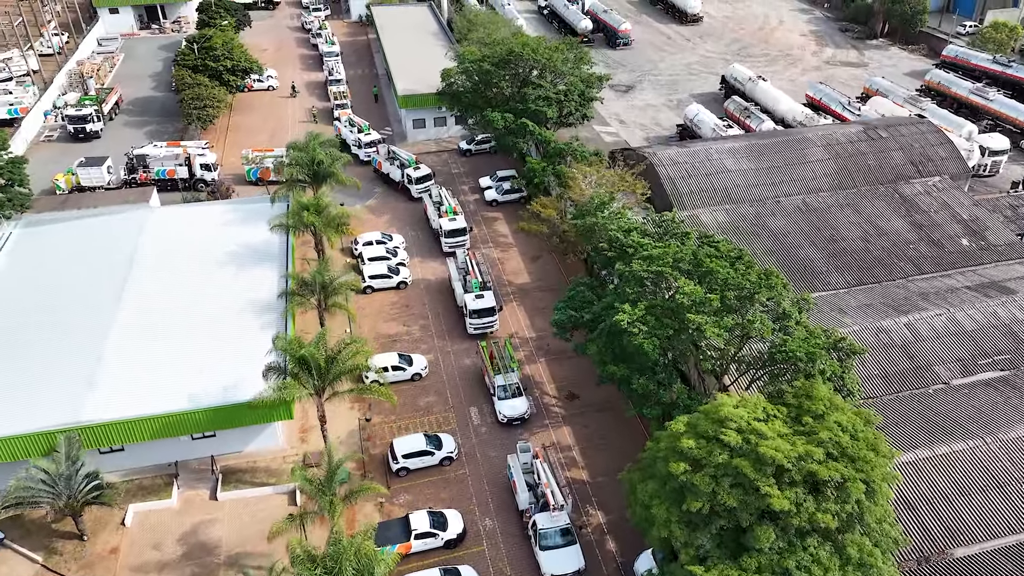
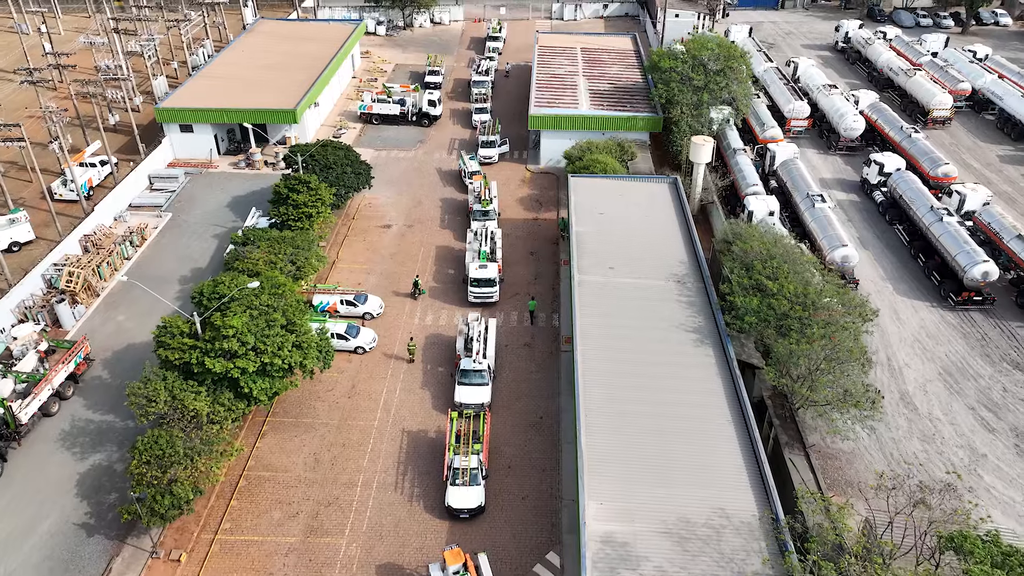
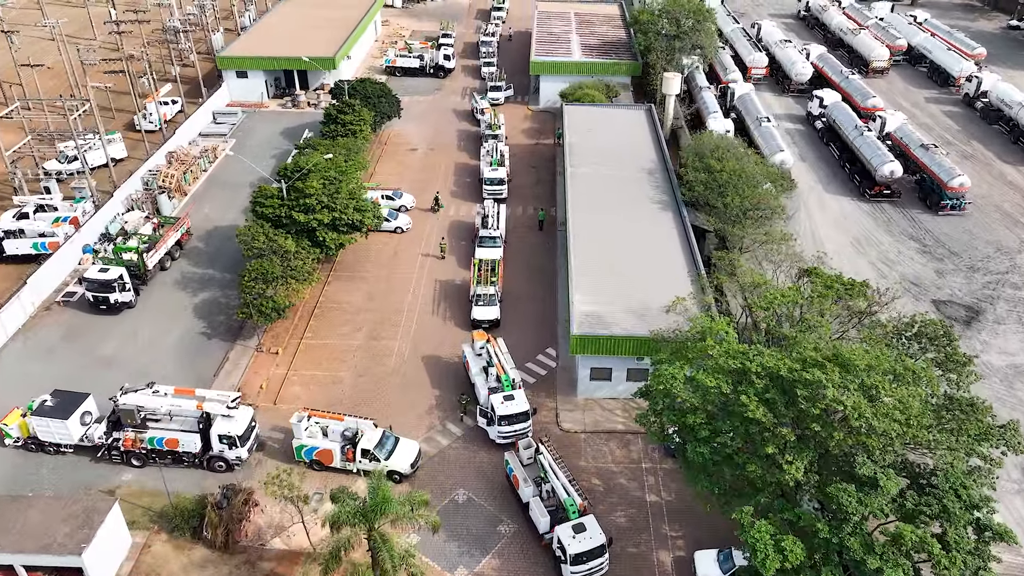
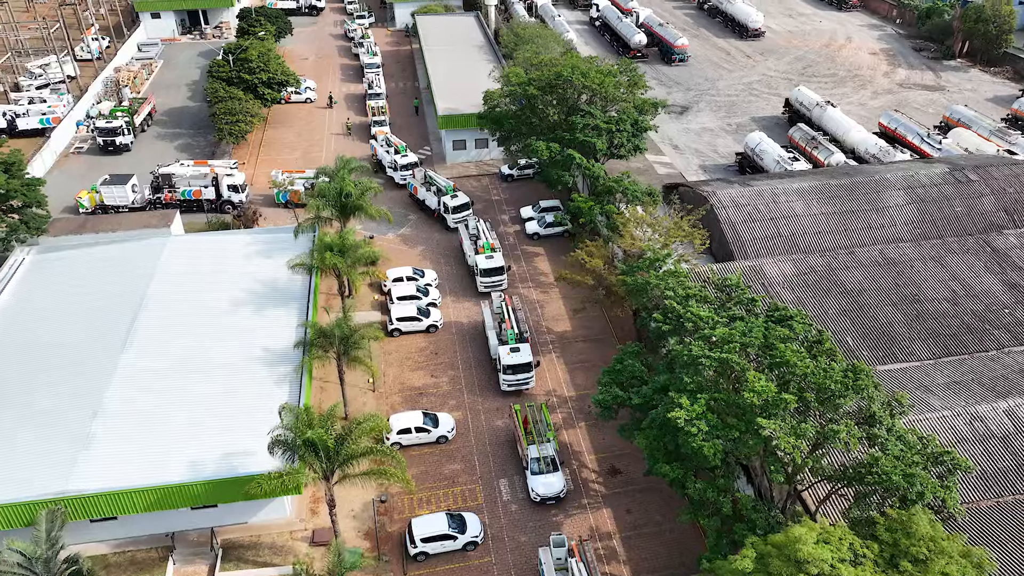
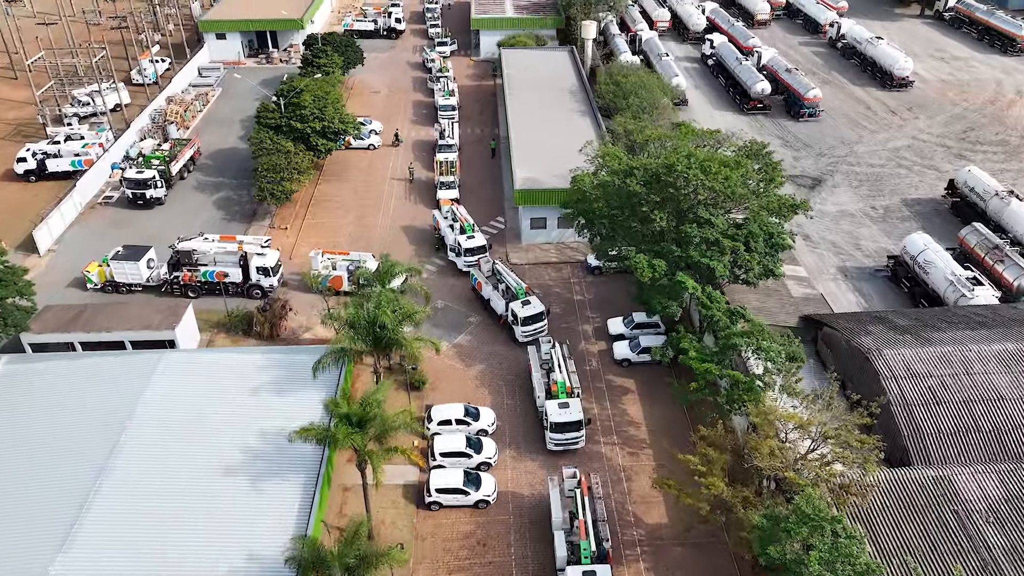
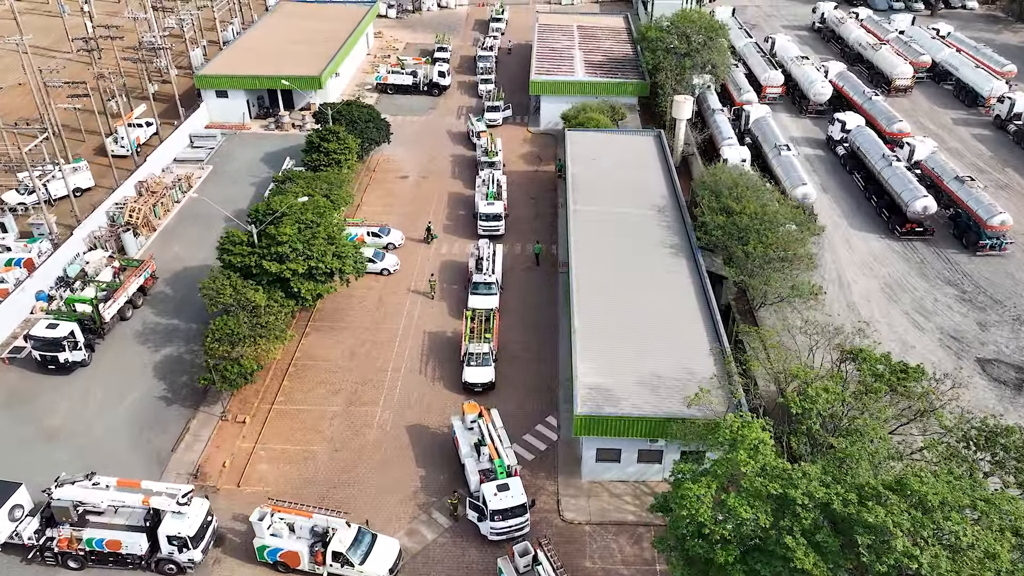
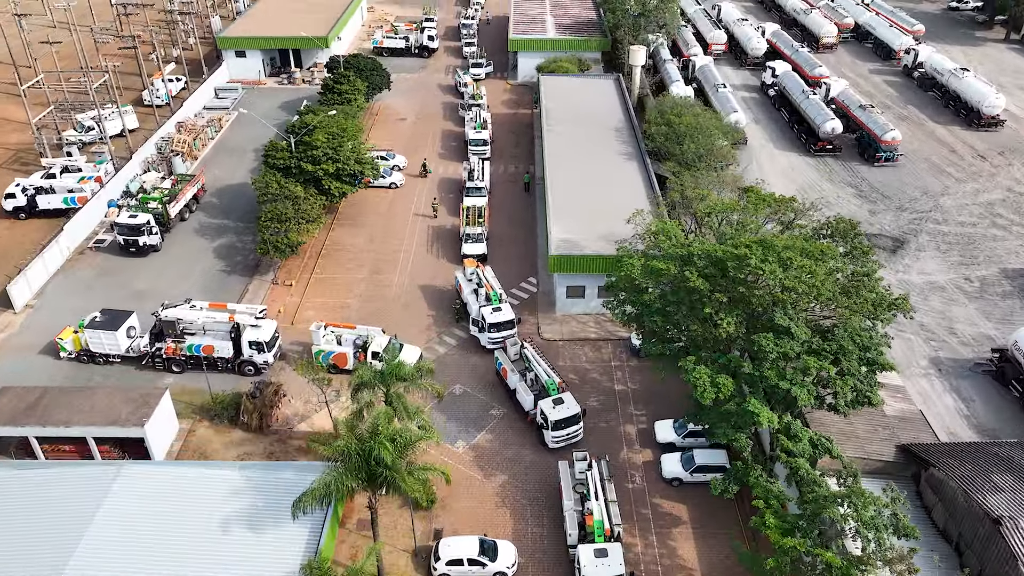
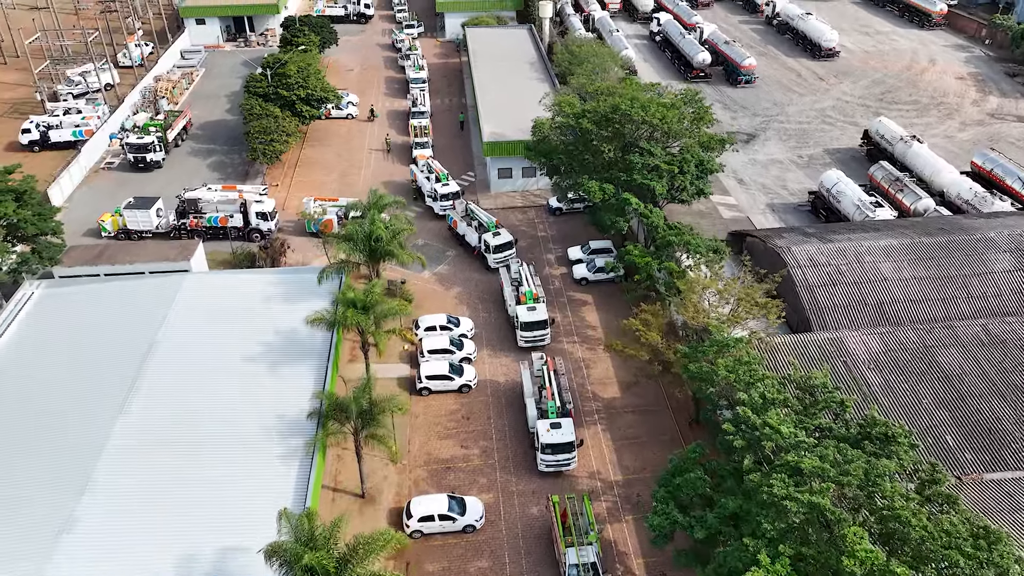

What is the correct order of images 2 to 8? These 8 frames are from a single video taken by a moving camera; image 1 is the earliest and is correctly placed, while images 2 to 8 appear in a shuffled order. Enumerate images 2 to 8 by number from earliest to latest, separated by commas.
4, 8, 5, 7, 3, 6, 2
